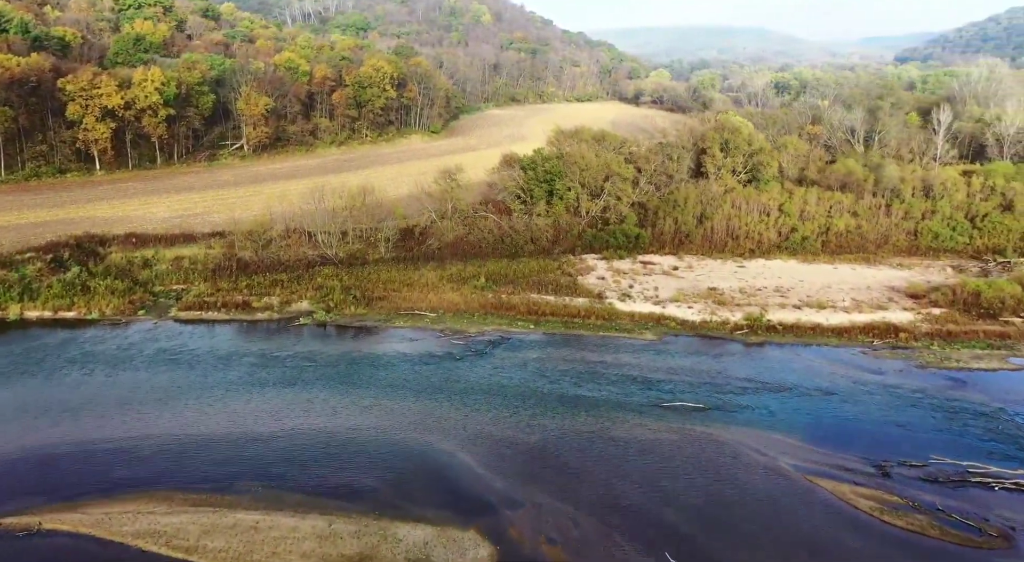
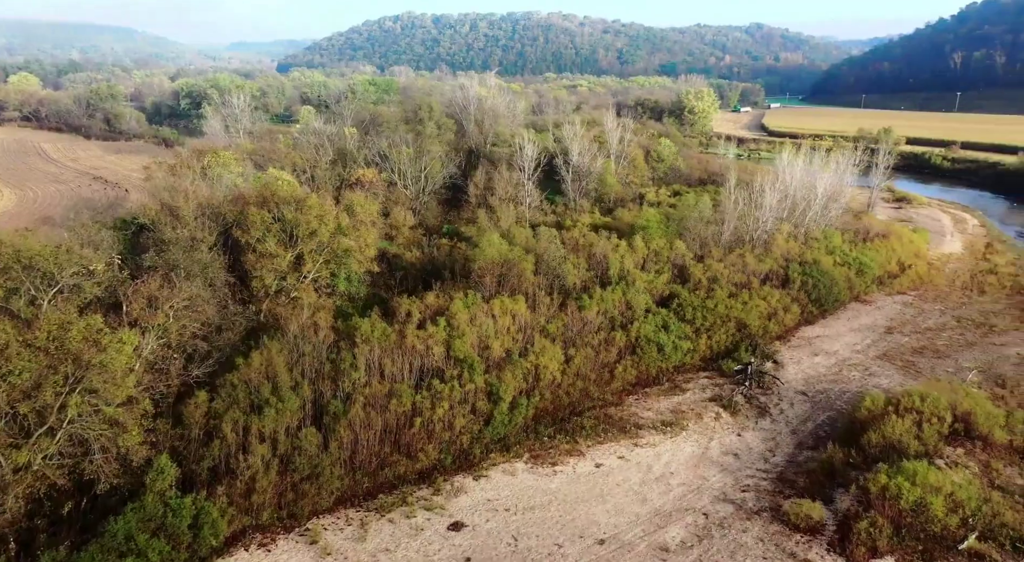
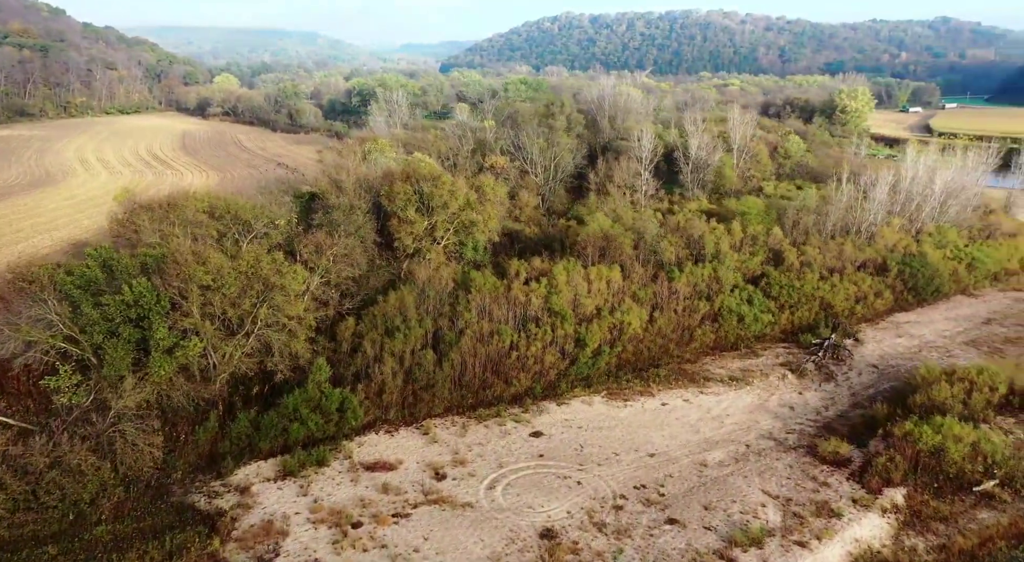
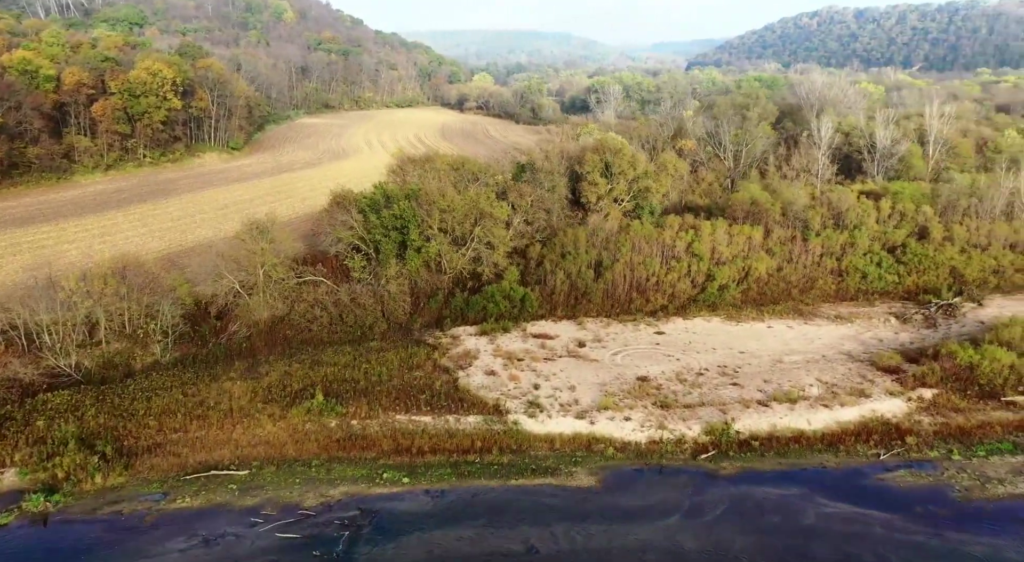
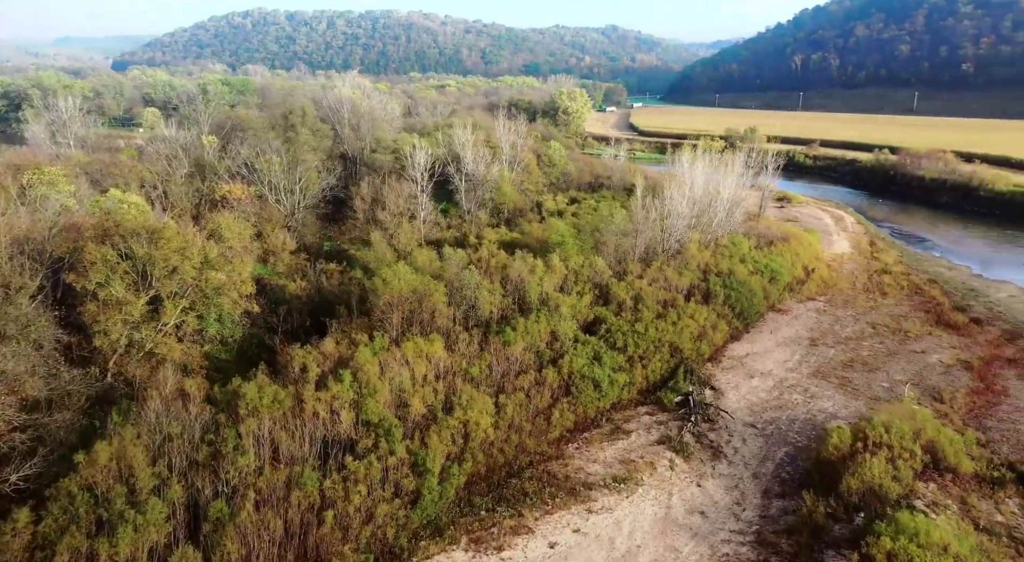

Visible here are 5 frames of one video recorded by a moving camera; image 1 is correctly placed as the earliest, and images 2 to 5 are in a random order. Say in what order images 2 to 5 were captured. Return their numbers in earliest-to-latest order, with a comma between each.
4, 3, 2, 5
